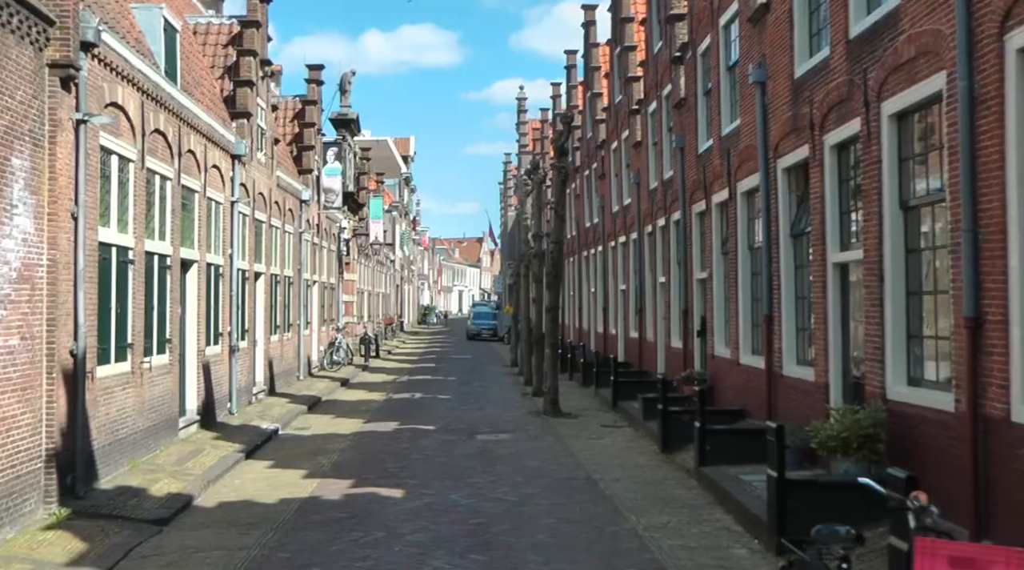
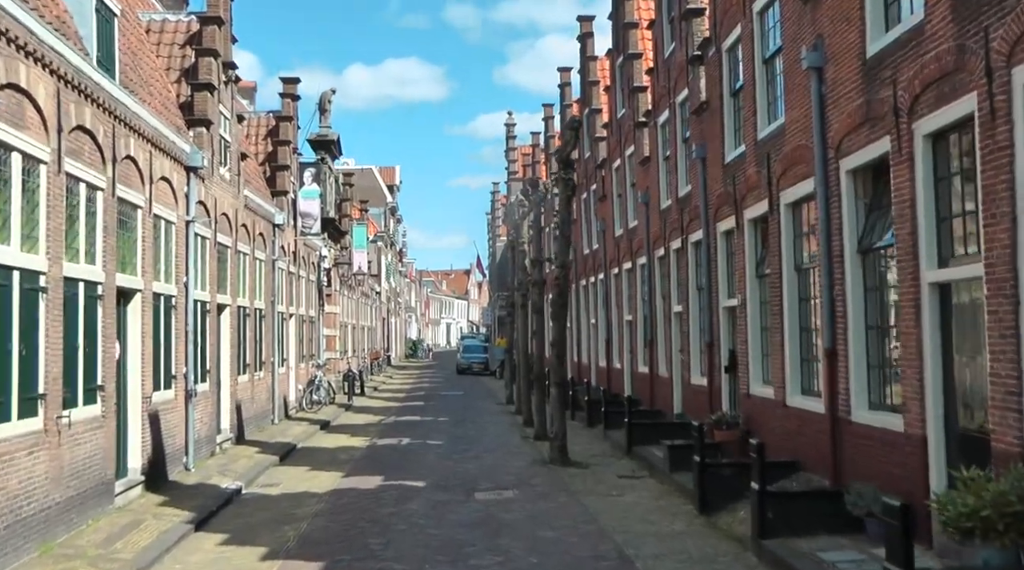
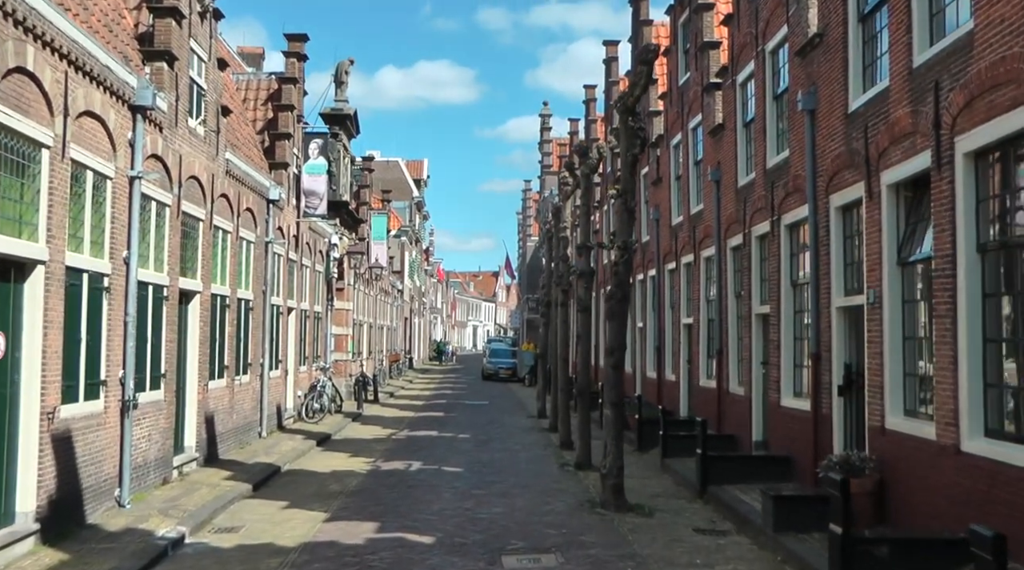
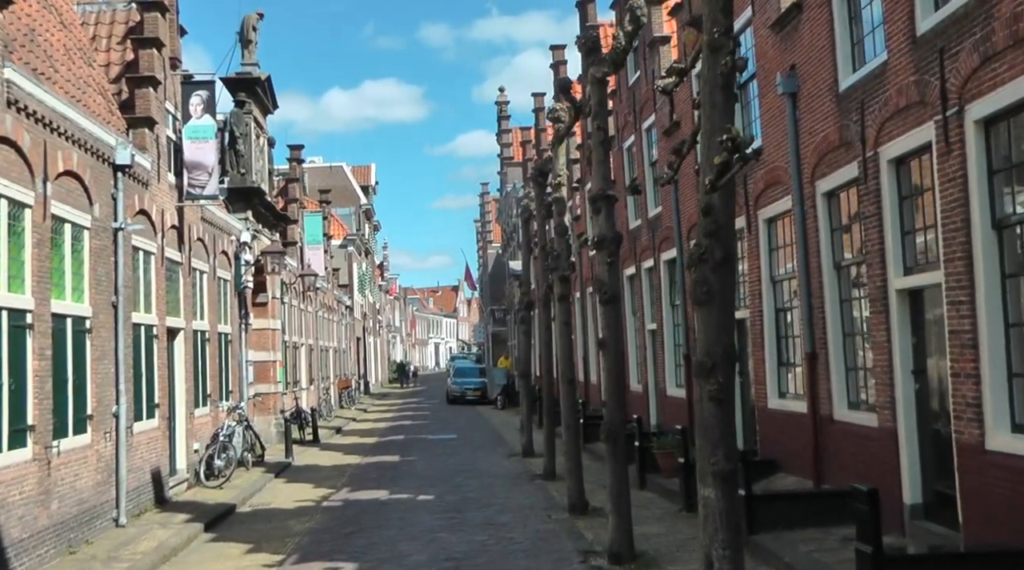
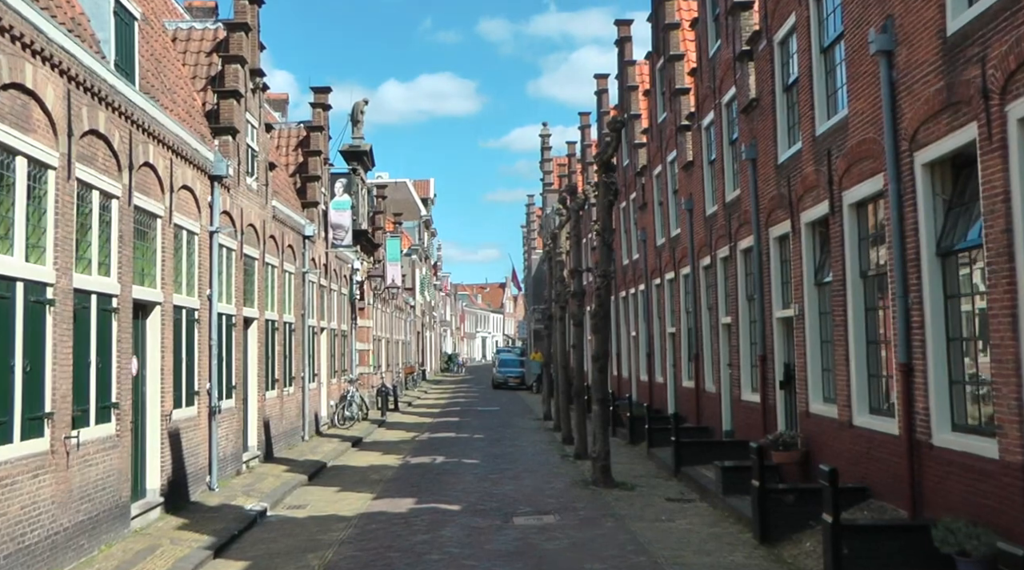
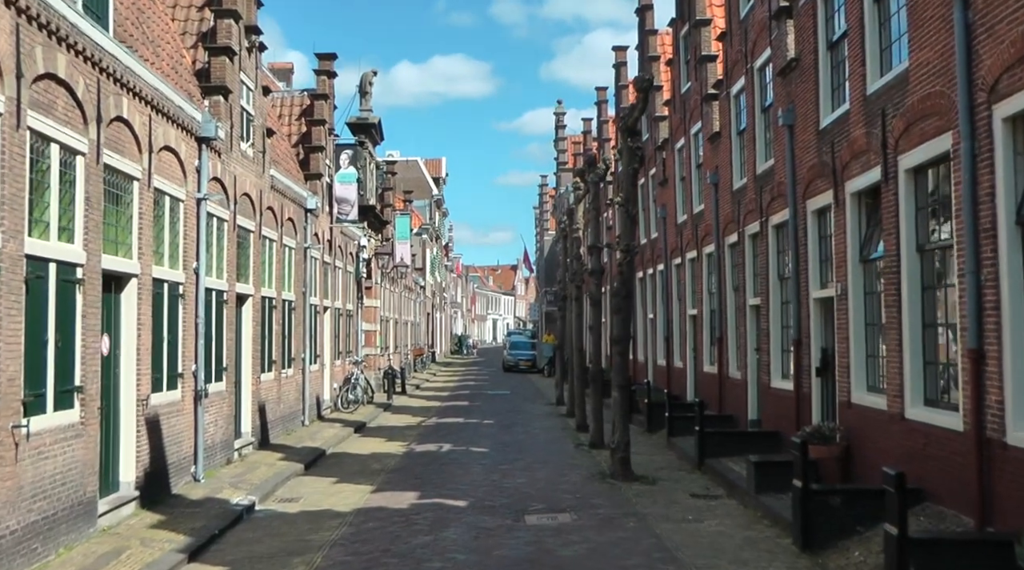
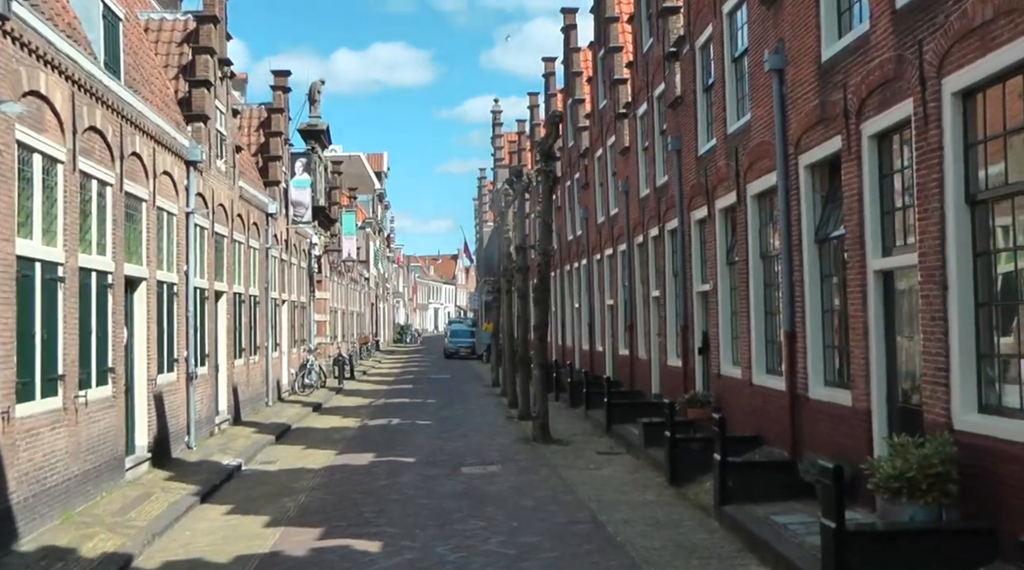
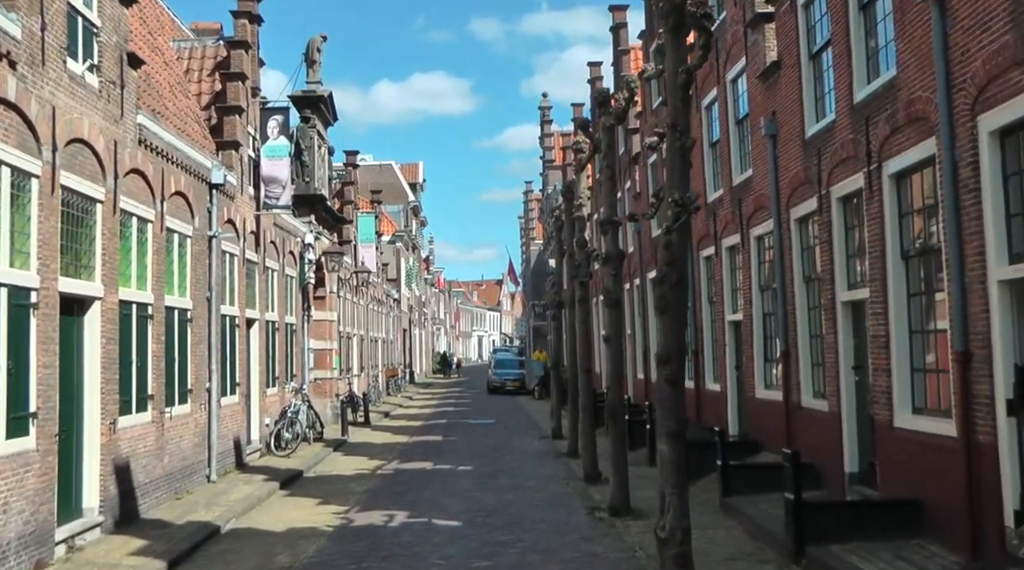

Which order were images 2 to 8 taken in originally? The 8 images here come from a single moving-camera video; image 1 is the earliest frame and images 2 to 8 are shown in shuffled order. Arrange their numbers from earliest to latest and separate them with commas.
7, 2, 5, 6, 3, 8, 4
